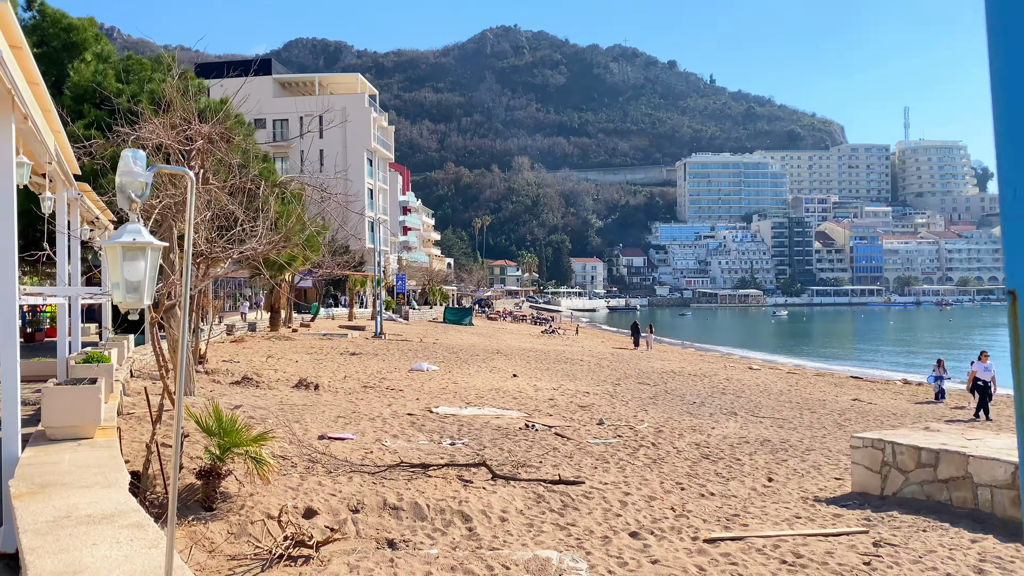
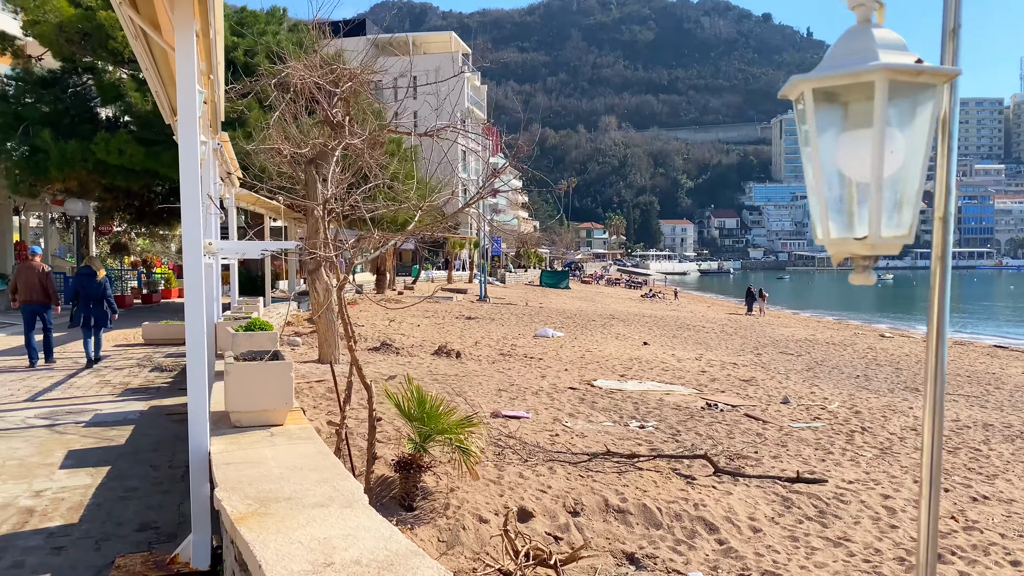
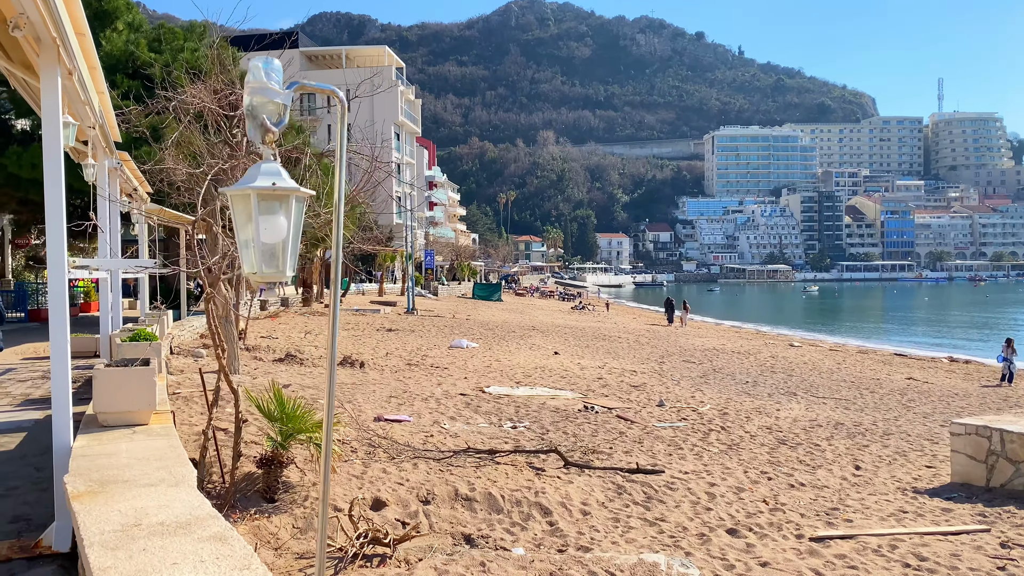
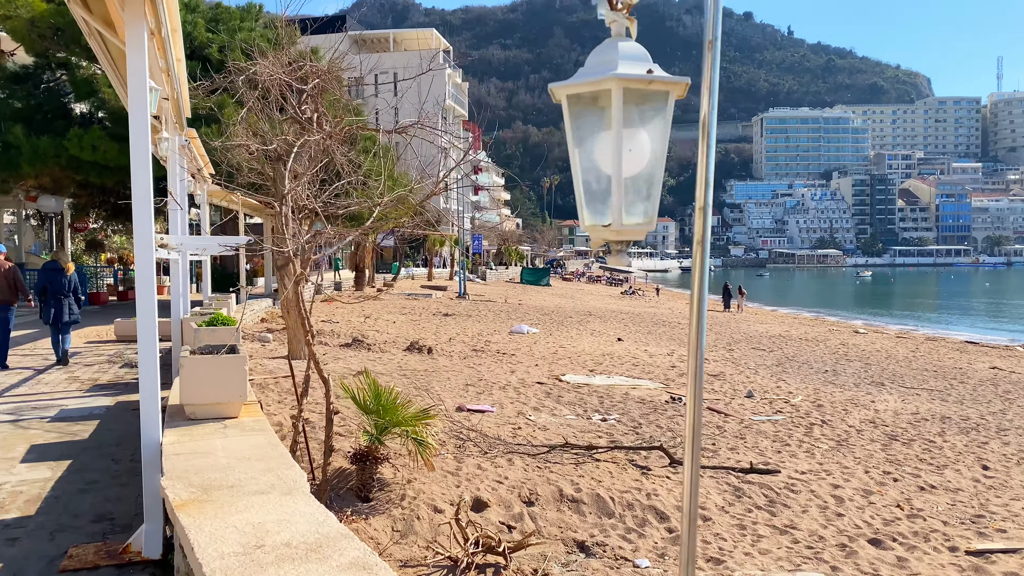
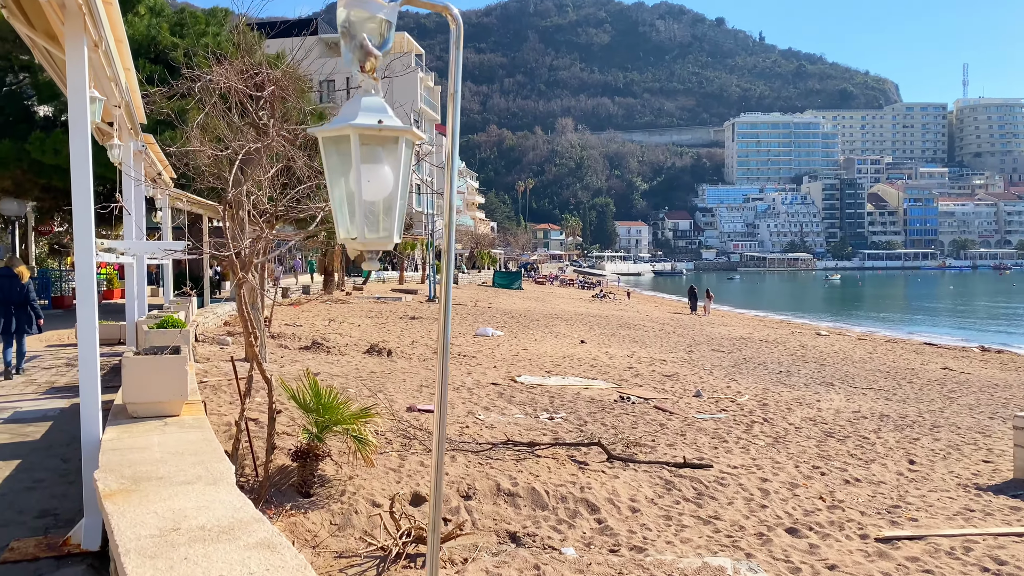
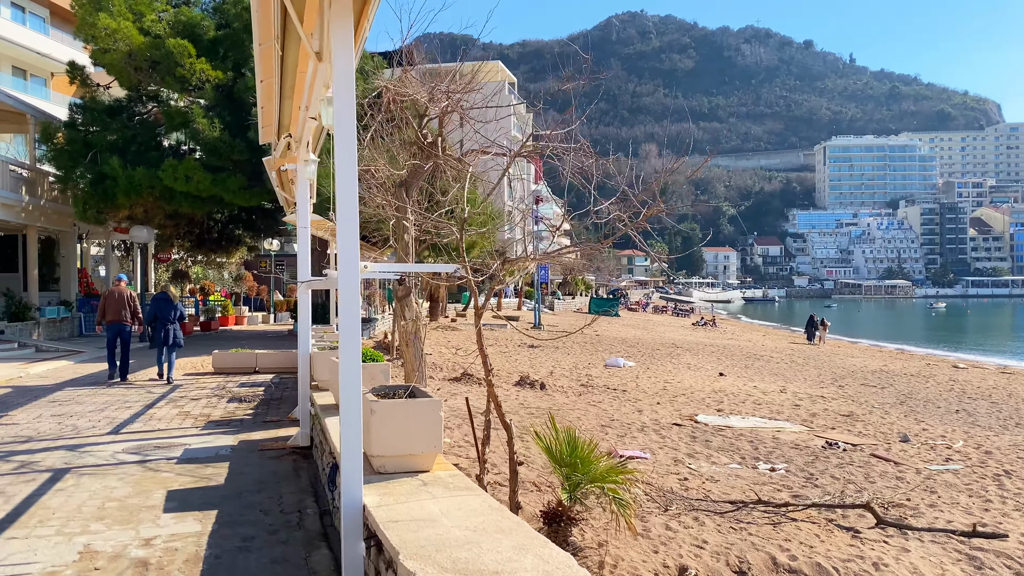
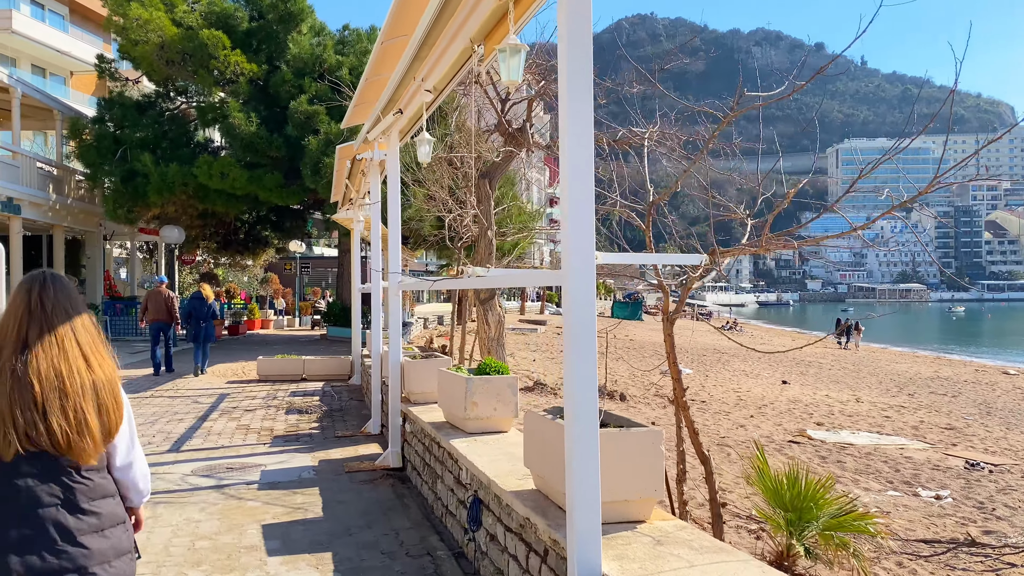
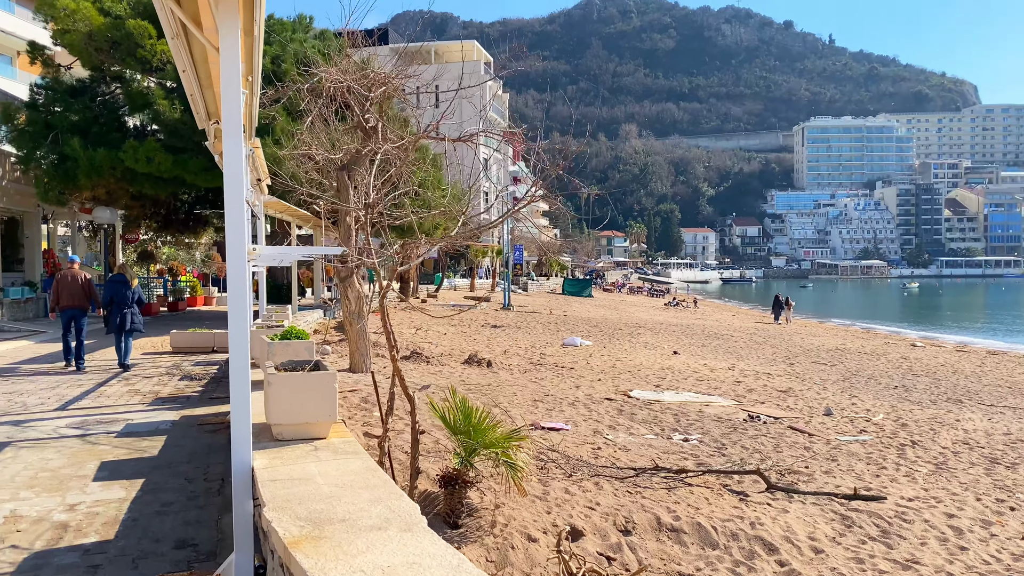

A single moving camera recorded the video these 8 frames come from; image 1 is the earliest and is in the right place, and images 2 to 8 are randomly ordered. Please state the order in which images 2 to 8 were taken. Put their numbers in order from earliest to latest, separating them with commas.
3, 5, 4, 2, 8, 6, 7
